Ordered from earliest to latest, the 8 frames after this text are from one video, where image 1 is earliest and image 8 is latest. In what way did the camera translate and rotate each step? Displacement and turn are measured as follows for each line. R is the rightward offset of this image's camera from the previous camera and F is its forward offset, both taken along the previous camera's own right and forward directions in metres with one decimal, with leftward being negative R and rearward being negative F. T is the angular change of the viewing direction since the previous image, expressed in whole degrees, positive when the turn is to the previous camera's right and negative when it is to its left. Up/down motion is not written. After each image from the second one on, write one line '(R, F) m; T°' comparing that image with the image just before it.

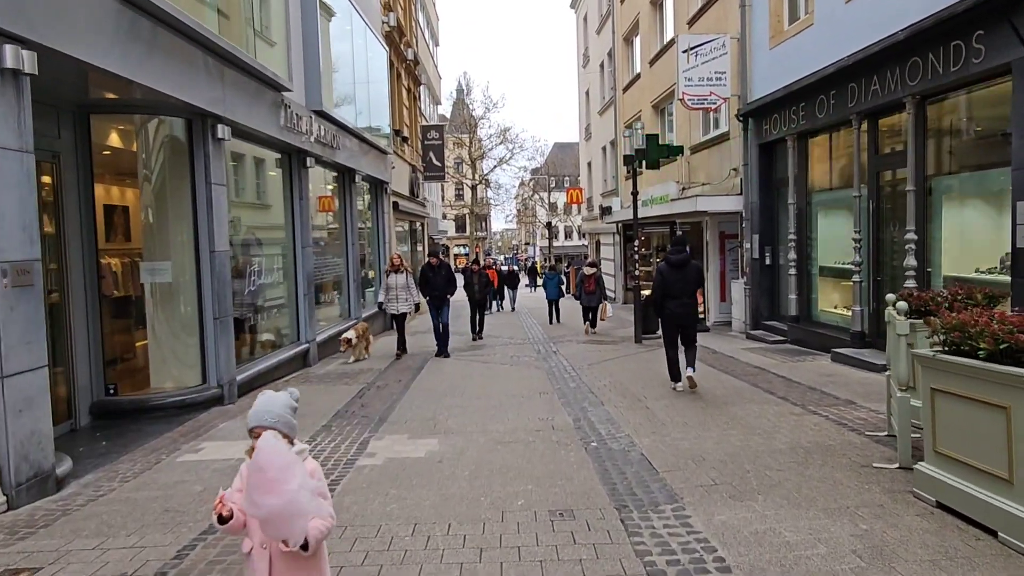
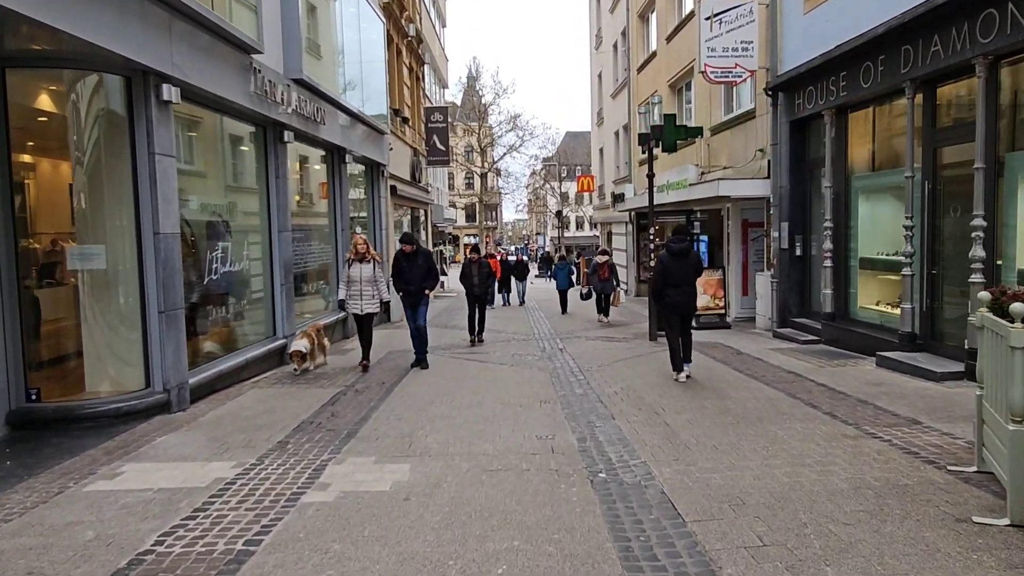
(+0.1, +1.3) m; -1°
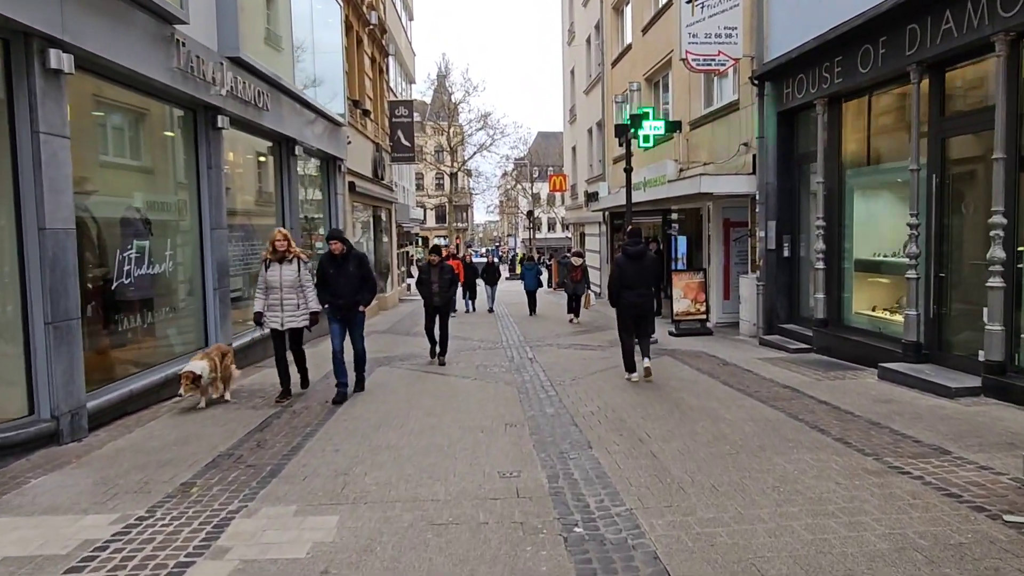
(+0.1, +1.1) m; +2°
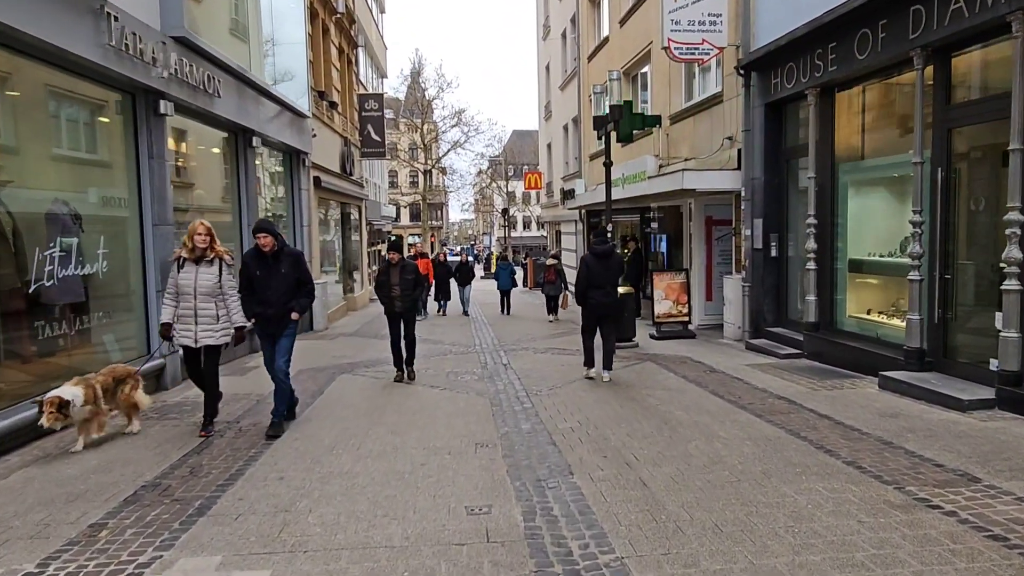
(0.0, +0.7) m; +2°
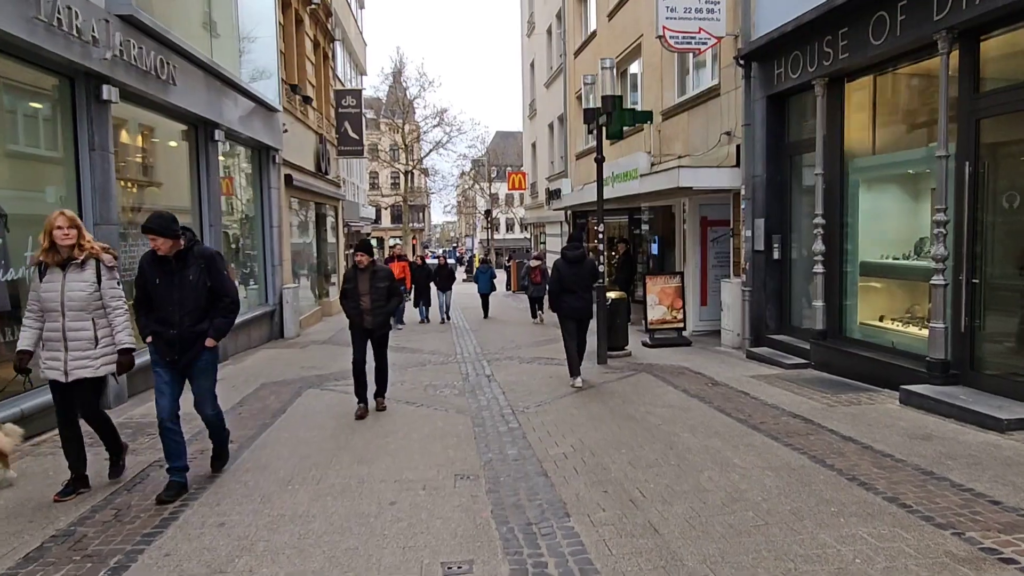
(0.0, +0.8) m; +1°
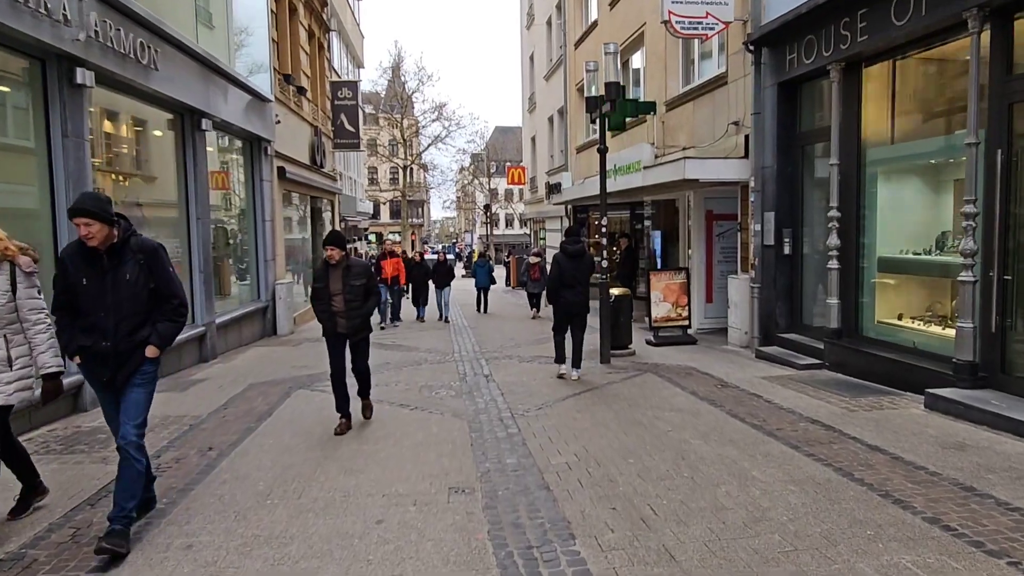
(0.0, +0.4) m; 0°
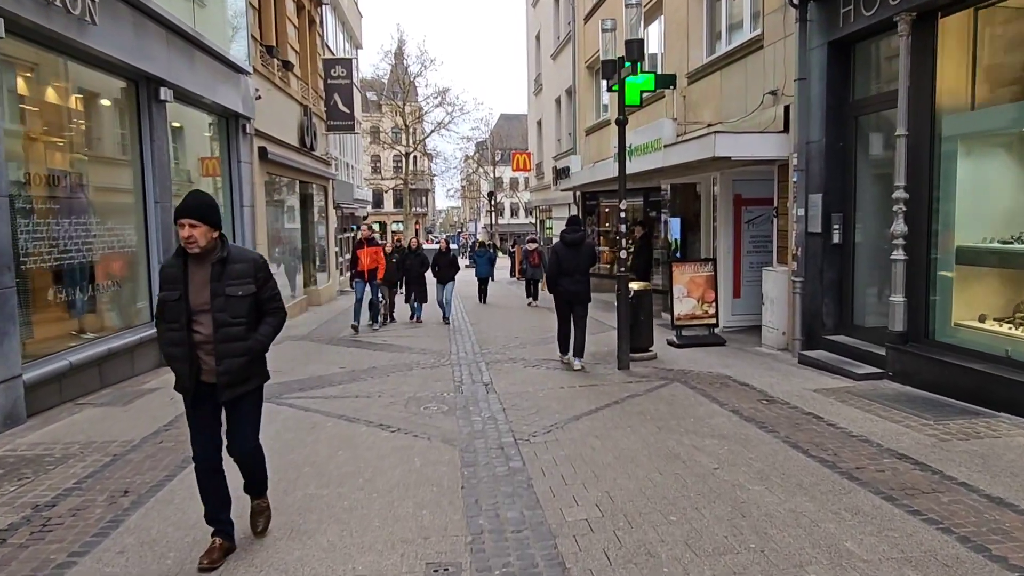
(0.0, +1.4) m; 0°
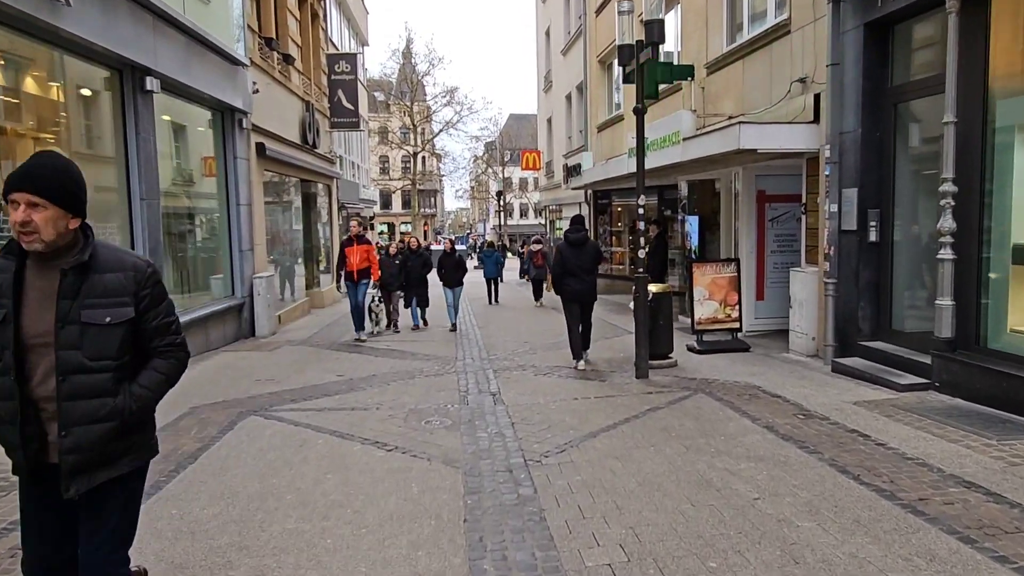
(0.0, +0.6) m; -1°
